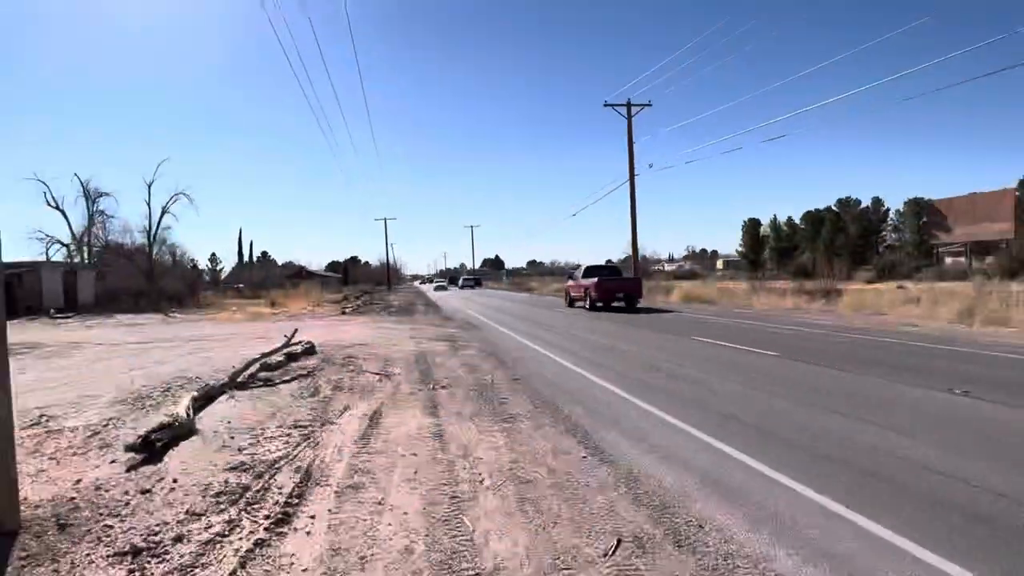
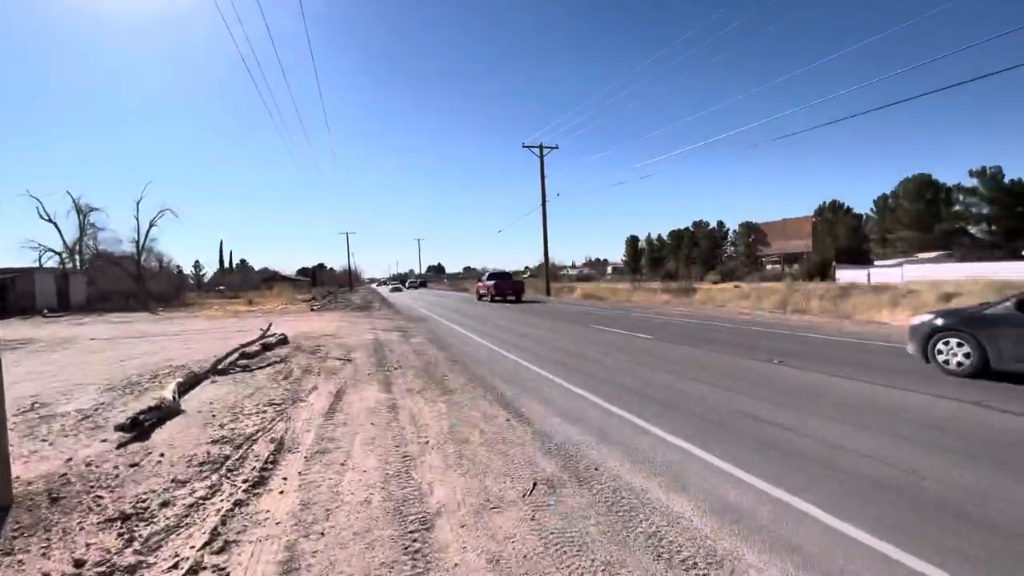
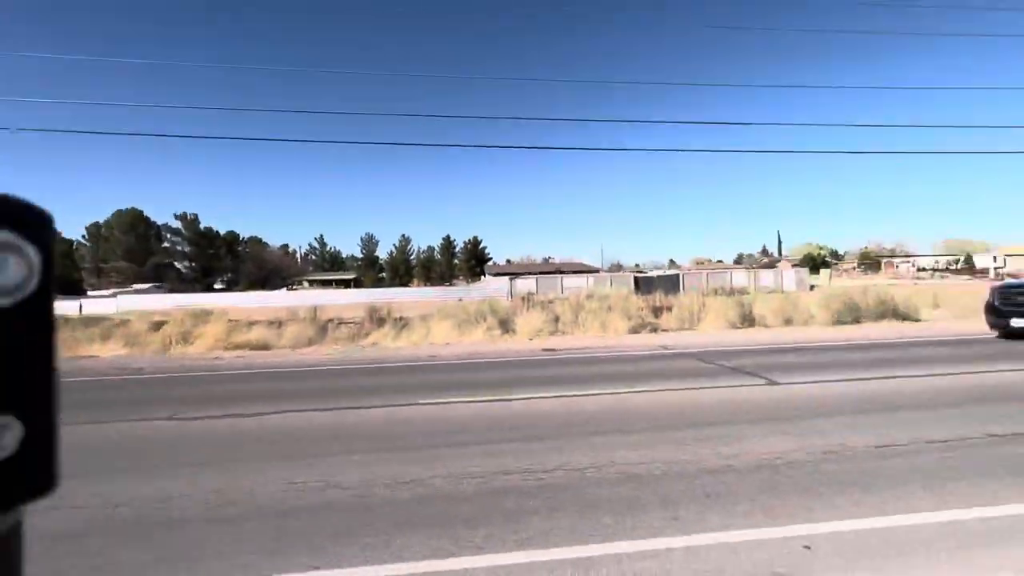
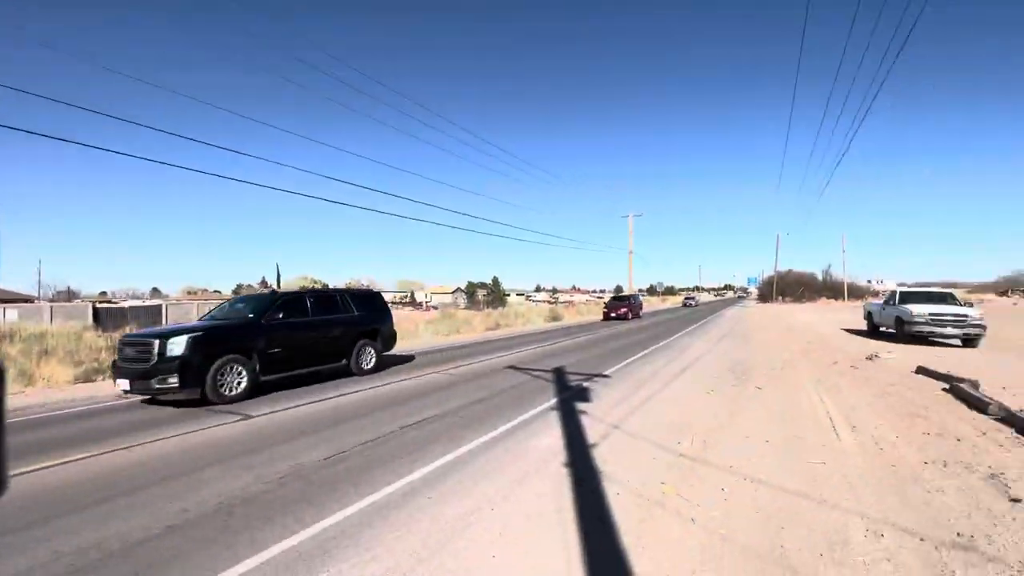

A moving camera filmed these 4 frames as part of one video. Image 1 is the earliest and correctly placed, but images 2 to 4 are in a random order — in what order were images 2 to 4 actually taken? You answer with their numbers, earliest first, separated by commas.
2, 3, 4
